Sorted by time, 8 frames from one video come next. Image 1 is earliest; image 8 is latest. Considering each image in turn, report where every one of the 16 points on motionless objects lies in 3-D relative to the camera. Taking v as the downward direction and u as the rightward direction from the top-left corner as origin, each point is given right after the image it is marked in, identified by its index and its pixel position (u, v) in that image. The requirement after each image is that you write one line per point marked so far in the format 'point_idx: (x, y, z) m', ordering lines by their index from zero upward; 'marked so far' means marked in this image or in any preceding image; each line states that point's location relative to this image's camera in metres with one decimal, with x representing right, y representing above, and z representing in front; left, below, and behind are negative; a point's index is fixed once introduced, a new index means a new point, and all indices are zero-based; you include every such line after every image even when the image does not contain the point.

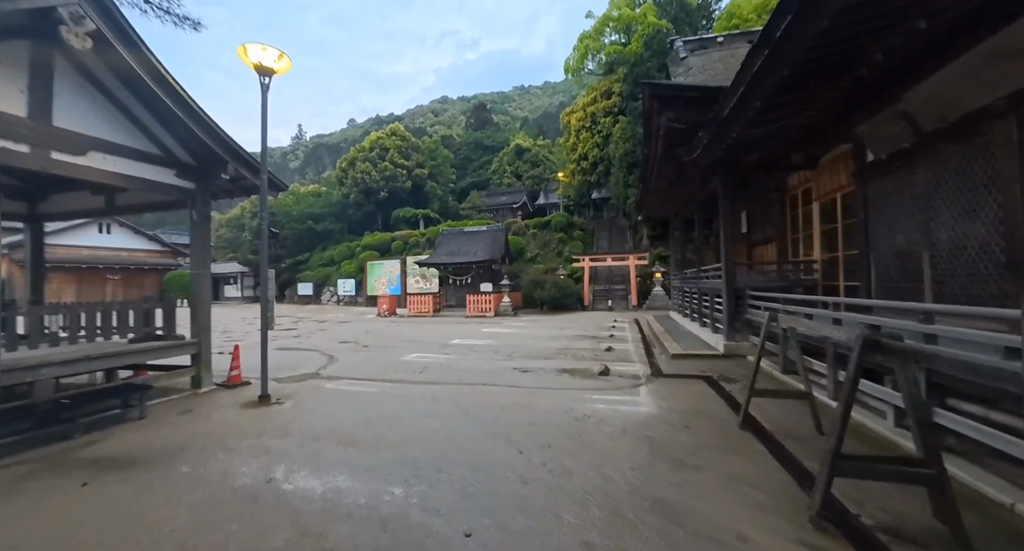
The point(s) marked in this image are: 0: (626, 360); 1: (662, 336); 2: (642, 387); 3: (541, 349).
0: (+1.8, -1.3, +6.9) m
1: (+3.2, -1.2, +9.1) m
2: (+1.6, -1.3, +5.3) m
3: (+0.5, -1.4, +8.1) m
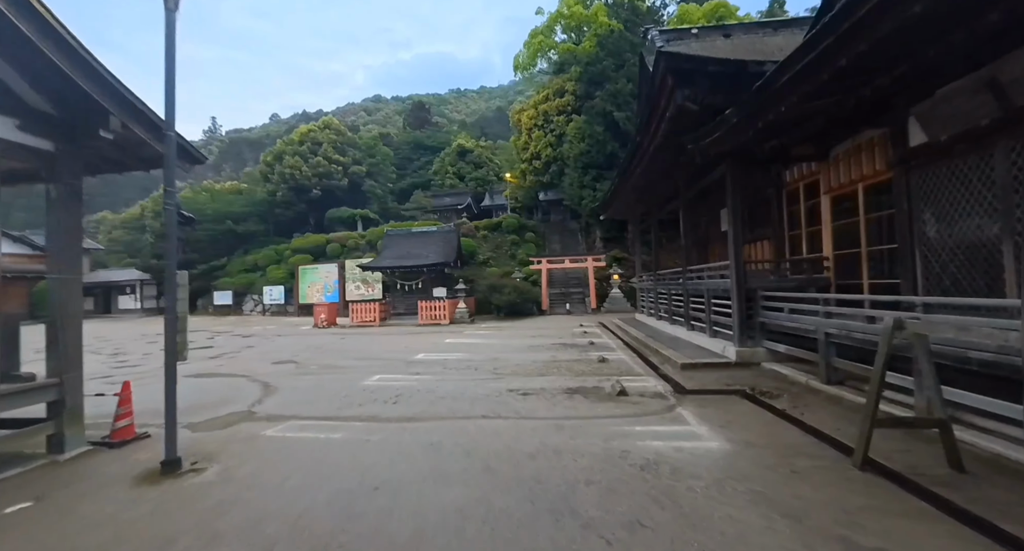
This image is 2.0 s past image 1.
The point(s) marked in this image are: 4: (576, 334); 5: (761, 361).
0: (+1.7, -1.4, +6.0) m
1: (+2.7, -1.3, +8.4) m
2: (+1.7, -1.3, +4.3) m
3: (+0.2, -1.4, +6.9) m
4: (+1.6, -1.5, +10.9) m
5: (+3.4, -1.2, +6.0) m
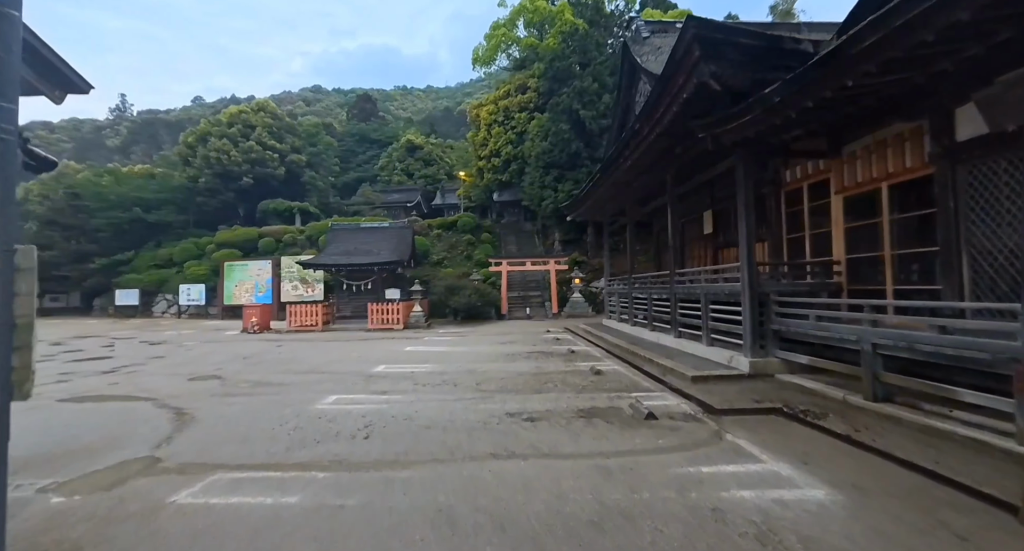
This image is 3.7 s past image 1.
0: (+1.5, -1.4, +5.2) m
1: (+2.2, -1.3, +7.7) m
2: (+1.8, -1.3, +3.5) m
3: (0.0, -1.4, +5.9) m
4: (+0.8, -1.6, +10.1) m
5: (+3.3, -1.2, +5.5) m
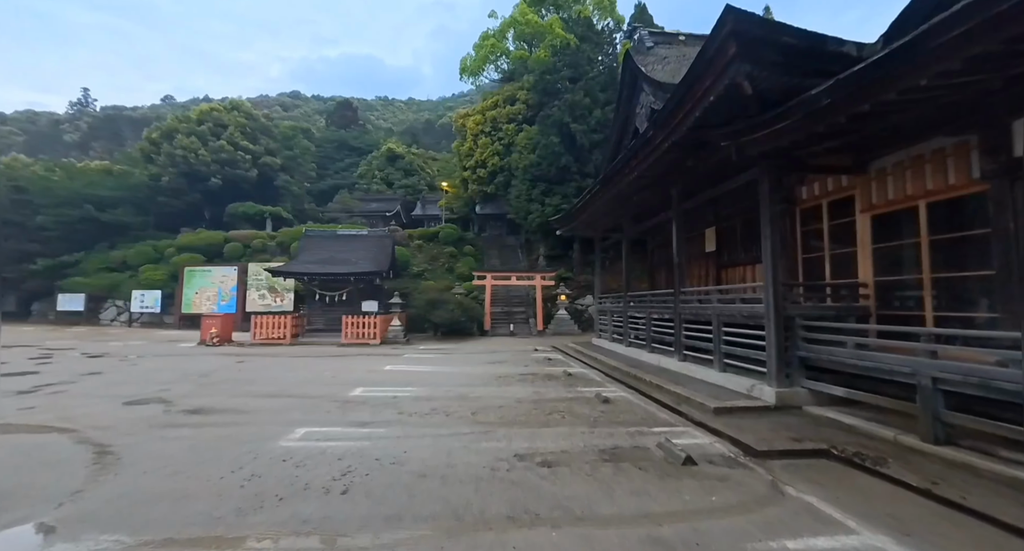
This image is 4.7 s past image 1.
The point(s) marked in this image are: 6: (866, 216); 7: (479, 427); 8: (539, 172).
0: (+1.6, -1.5, +4.6) m
1: (+2.1, -1.6, +7.1) m
2: (+1.9, -1.4, +2.9) m
3: (0.0, -1.6, +5.2) m
4: (+0.6, -1.9, +9.4) m
5: (+3.3, -1.5, +5.0) m
6: (+4.5, +0.8, +5.5) m
7: (-0.3, -1.5, +4.3) m
8: (+1.2, +4.4, +18.4) m
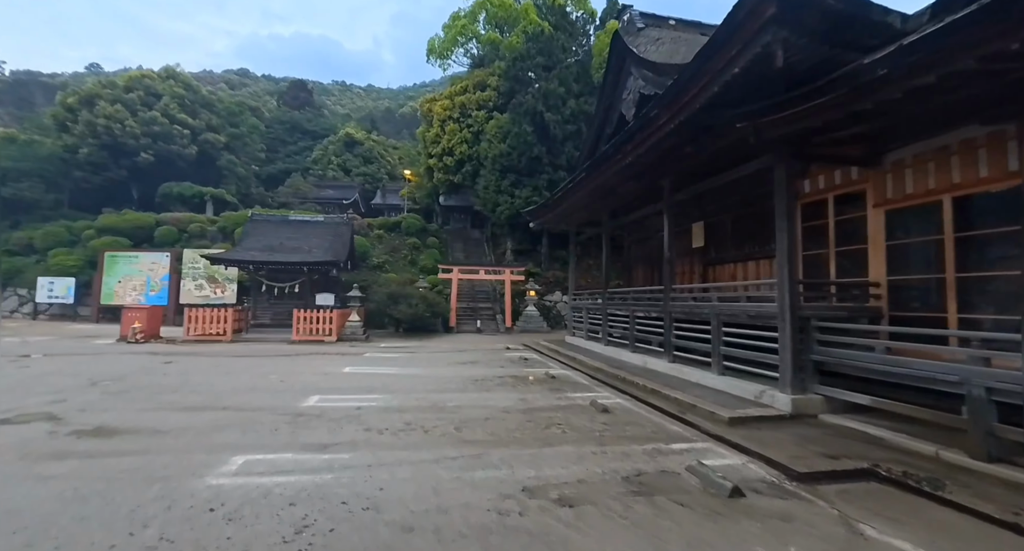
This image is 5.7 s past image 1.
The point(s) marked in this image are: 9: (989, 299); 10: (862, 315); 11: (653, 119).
0: (+1.5, -1.5, +4.0) m
1: (+1.8, -1.5, +6.6) m
2: (+2.0, -1.4, +2.4) m
3: (-0.1, -1.5, +4.5) m
4: (+0.1, -1.8, +8.7) m
5: (+3.2, -1.4, +4.5) m
6: (+4.3, +0.8, +5.2) m
7: (-0.4, -1.4, +3.5) m
8: (-0.1, +4.6, +17.7) m
9: (+4.5, -0.2, +4.2) m
10: (+3.9, -0.4, +4.9) m
11: (+1.8, +2.0, +5.7) m
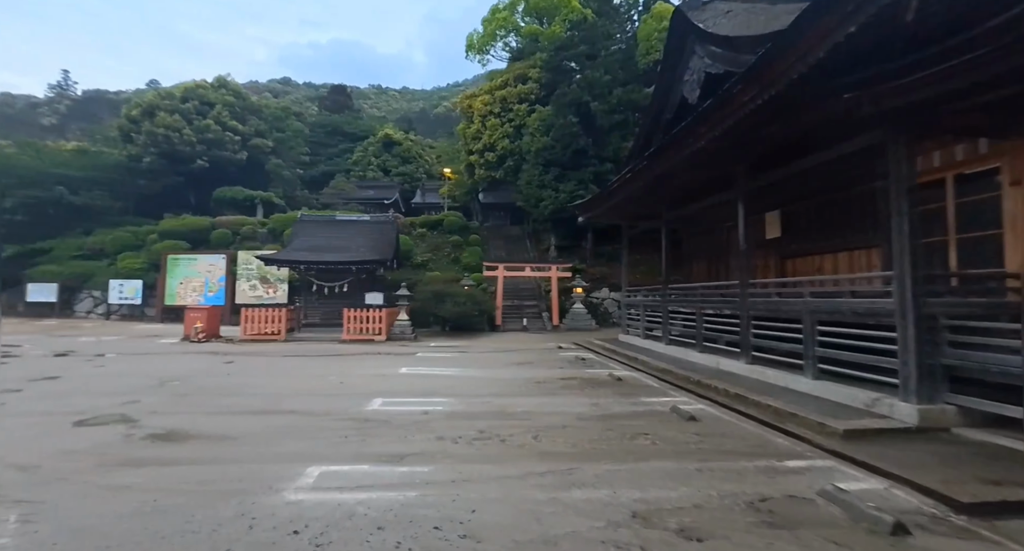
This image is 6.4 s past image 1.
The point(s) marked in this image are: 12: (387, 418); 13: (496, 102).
0: (+2.2, -1.4, +3.5) m
1: (+2.7, -1.4, +6.0) m
2: (+2.6, -1.3, +1.8) m
3: (+0.6, -1.4, +4.1) m
4: (+1.1, -1.7, +8.3) m
5: (+3.9, -1.4, +3.9) m
6: (+5.1, +0.9, +4.4) m
7: (+0.3, -1.4, +3.2) m
8: (+1.6, +4.7, +17.2) m
9: (+5.2, -0.1, +3.4) m
10: (+4.7, -0.3, +4.2) m
11: (+2.6, +2.1, +5.1) m
12: (-1.3, -1.4, +4.4) m
13: (-0.7, +7.6, +19.2) m
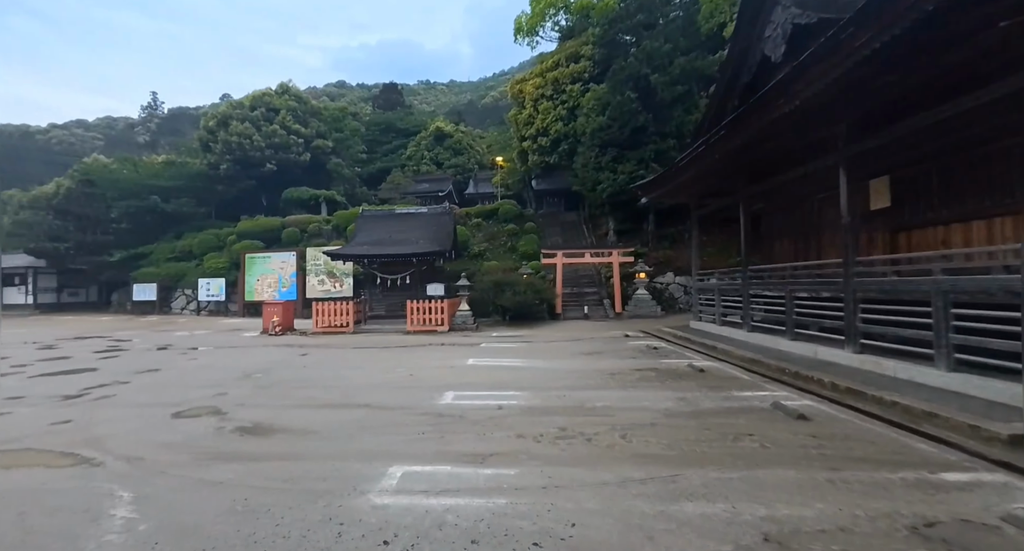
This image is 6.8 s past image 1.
0: (+2.8, -1.2, +2.9) m
1: (+3.6, -1.2, +5.4) m
2: (+3.0, -1.2, +1.2) m
3: (+1.3, -1.3, +3.7) m
4: (+2.4, -1.4, +7.8) m
5: (+4.6, -1.1, +3.1) m
6: (+5.7, +1.2, +3.4) m
7: (+0.9, -1.3, +2.8) m
8: (+3.7, +5.3, +16.5) m
9: (+5.8, +0.1, +2.5) m
10: (+5.4, -0.1, +3.3) m
11: (+3.3, +2.3, +4.4) m
12: (-0.5, -1.3, +4.3) m
13: (+1.5, +8.2, +18.6) m
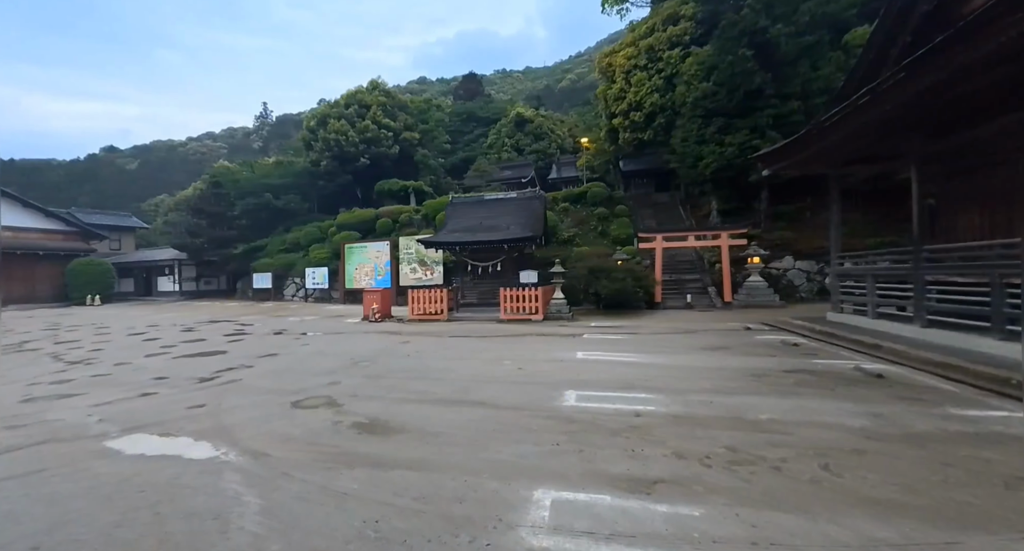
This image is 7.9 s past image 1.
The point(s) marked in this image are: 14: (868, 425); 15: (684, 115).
0: (+3.7, -1.1, +1.7) m
1: (+4.9, -1.0, +4.0) m
2: (+3.6, -1.1, +0.1) m
3: (+2.4, -1.2, +2.8) m
4: (+4.1, -1.1, +6.6) m
5: (+5.5, -1.0, +1.6) m
6: (+6.6, +1.3, +1.7) m
7: (+1.8, -1.2, +2.0) m
8: (+6.9, +5.8, +14.7) m
9: (+6.5, +0.3, +0.7) m
10: (+6.3, +0.1, +1.6) m
11: (+4.4, +2.5, +3.0) m
12: (+0.7, -1.2, +3.7) m
13: (+5.1, +8.7, +17.1) m
14: (+2.8, -1.1, +3.4) m
15: (+6.2, +5.7, +15.8) m
